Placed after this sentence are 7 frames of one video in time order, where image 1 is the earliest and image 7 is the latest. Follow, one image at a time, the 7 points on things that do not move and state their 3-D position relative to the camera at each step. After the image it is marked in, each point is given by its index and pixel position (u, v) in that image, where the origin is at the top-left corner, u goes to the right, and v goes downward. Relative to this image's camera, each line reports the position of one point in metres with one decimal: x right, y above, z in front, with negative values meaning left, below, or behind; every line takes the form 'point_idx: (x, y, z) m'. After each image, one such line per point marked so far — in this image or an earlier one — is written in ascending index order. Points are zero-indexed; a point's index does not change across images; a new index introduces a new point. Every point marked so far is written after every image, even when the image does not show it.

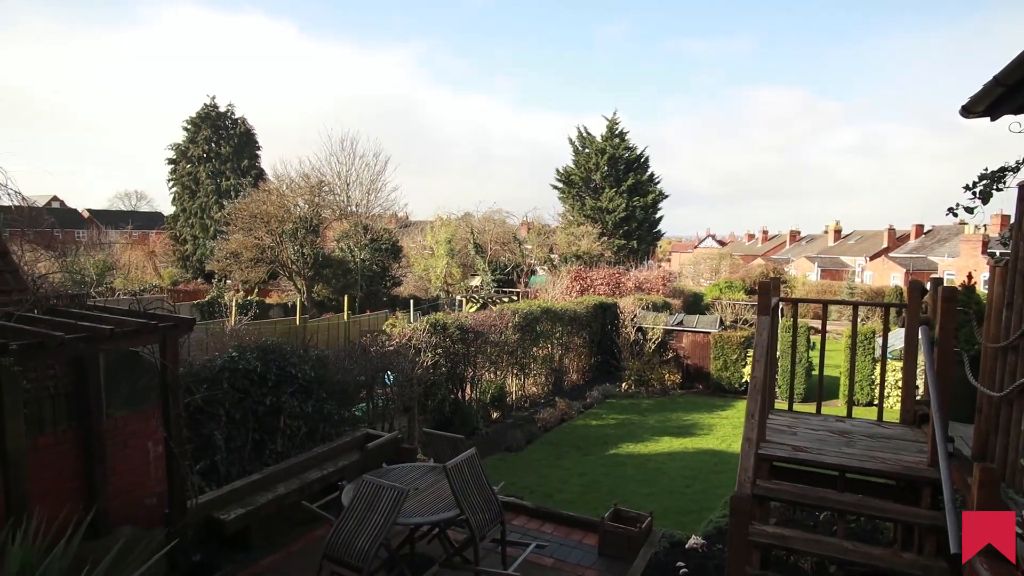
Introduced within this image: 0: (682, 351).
0: (+4.3, -1.6, +15.3) m
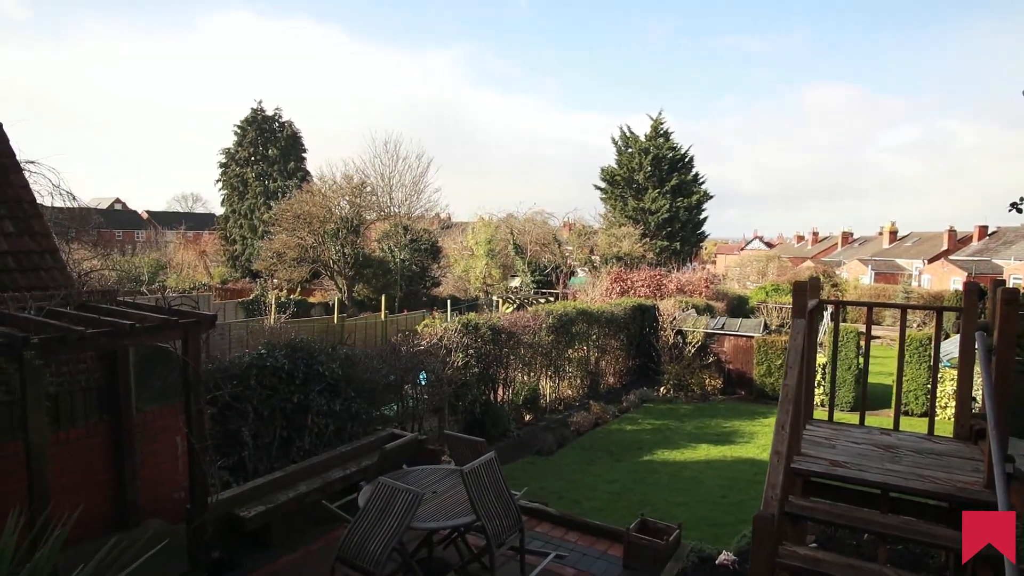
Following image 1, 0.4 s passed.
0: (+5.2, -1.7, +14.8) m
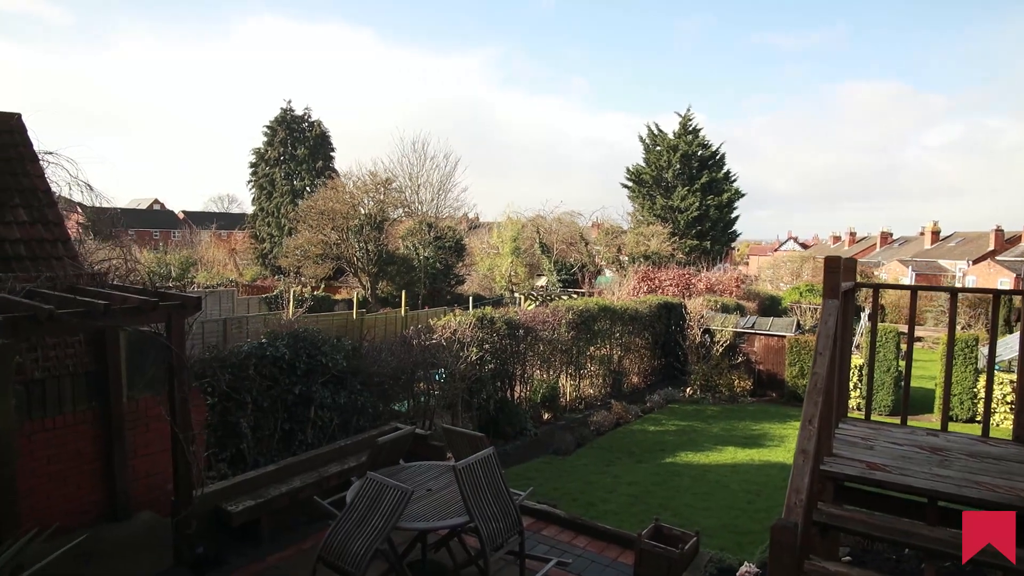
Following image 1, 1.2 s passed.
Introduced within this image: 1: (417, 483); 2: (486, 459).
0: (+5.7, -1.6, +14.2) m
1: (-0.6, -1.3, +4.1) m
2: (-0.2, -1.1, +3.7) m
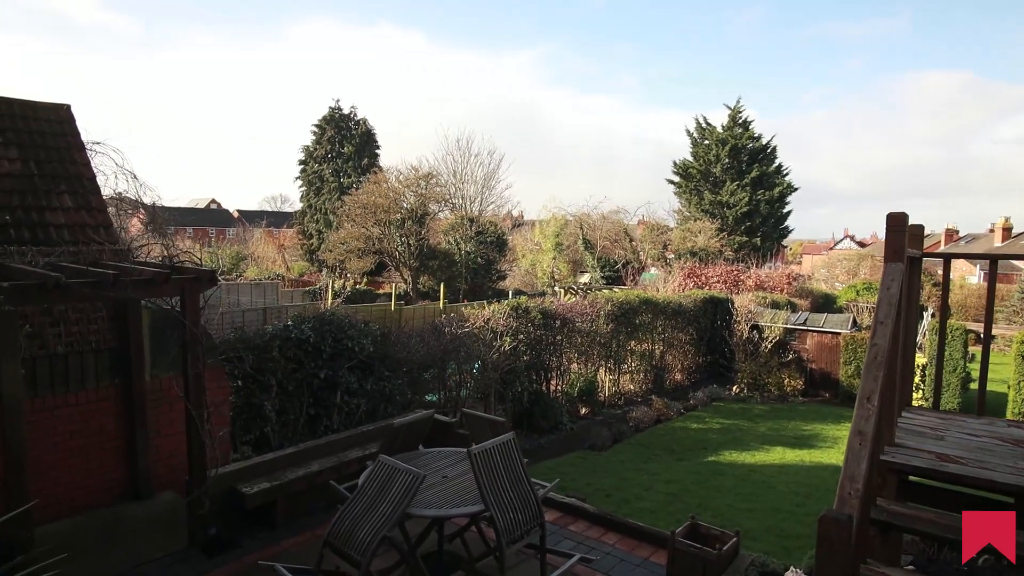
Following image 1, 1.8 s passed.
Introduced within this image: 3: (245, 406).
0: (+6.6, -1.5, +13.5) m
1: (-0.5, -1.2, +3.9) m
2: (0.0, -0.9, +3.5) m
3: (-2.4, -1.1, +5.5) m
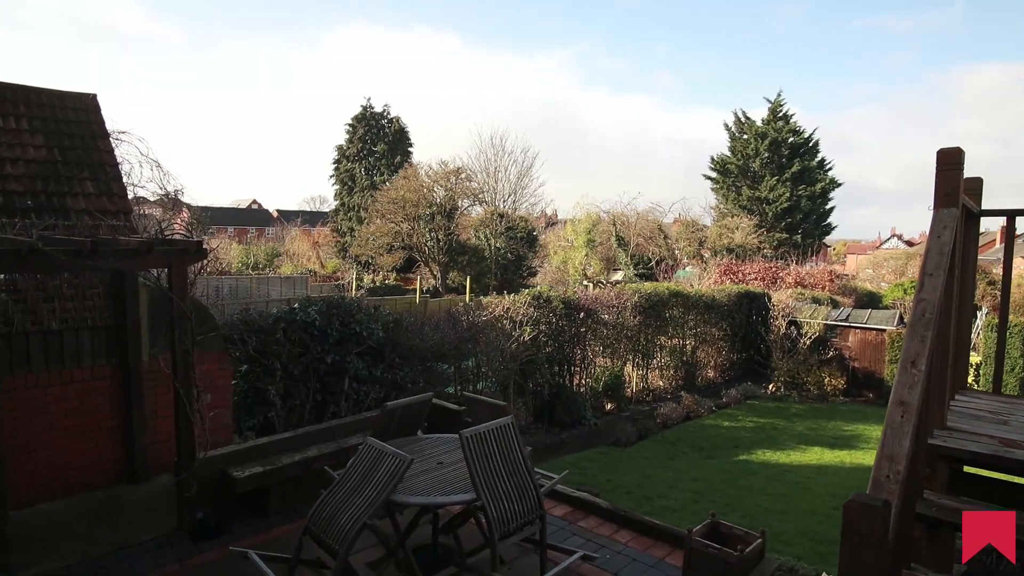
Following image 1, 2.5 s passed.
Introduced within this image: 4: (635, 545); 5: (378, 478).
0: (+7.1, -1.3, +12.8) m
1: (-0.5, -1.0, +3.6) m
2: (-0.1, -0.7, +3.2) m
3: (-2.3, -0.9, +5.3) m
4: (+0.8, -1.6, +3.8) m
5: (-0.7, -0.9, +3.0) m
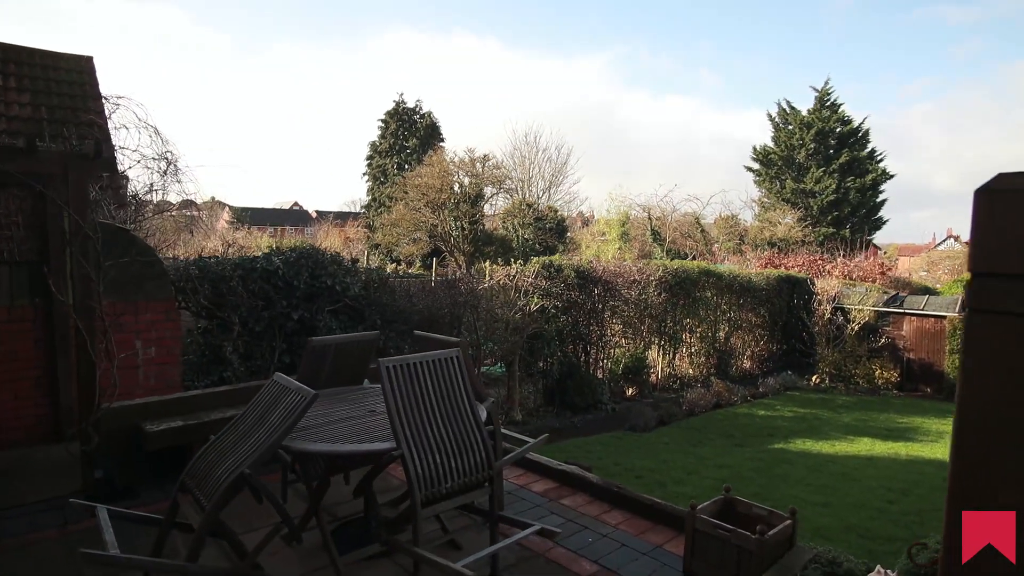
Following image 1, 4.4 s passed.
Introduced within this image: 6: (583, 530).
0: (+7.5, -1.0, +11.6) m
1: (-0.7, -0.5, +2.8) m
2: (-0.3, -0.3, +2.4) m
3: (-2.4, -0.5, +4.7) m
4: (+0.6, -1.2, +3.0) m
5: (-0.9, -0.5, +2.3) m
6: (+0.4, -1.2, +2.9) m
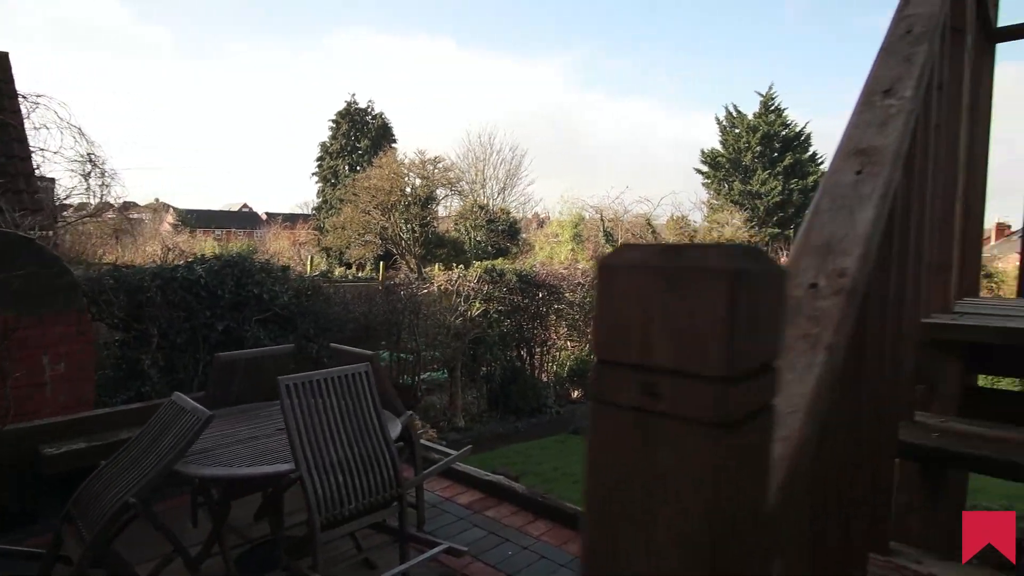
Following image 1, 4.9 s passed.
0: (+6.5, -1.0, +12.0) m
1: (-1.1, -0.6, +2.7) m
2: (-0.6, -0.3, +2.3) m
3: (-2.9, -0.5, +4.5) m
4: (+0.2, -1.2, +3.0) m
5: (-1.2, -0.5, +2.1) m
6: (0.0, -1.2, +2.9) m
